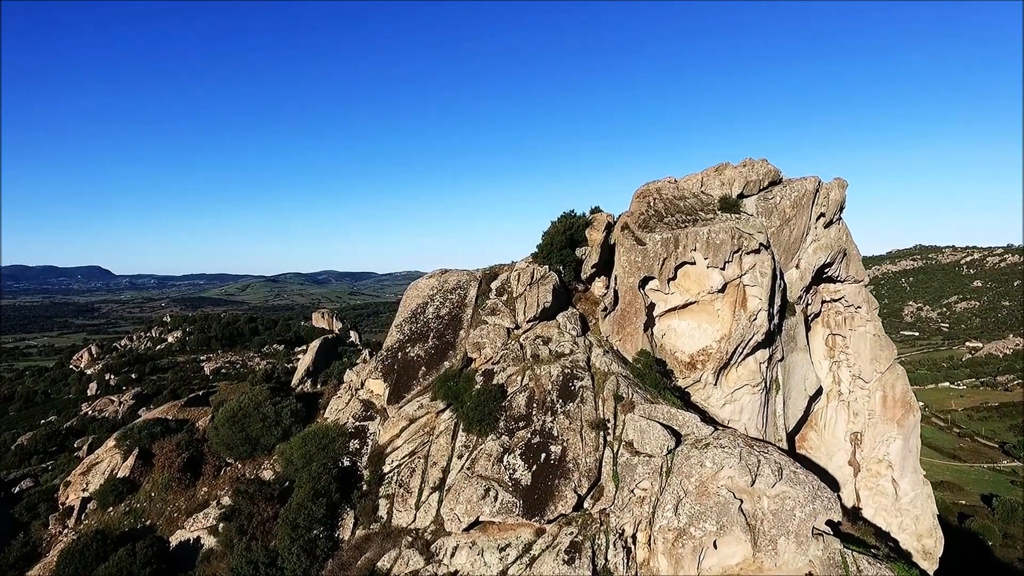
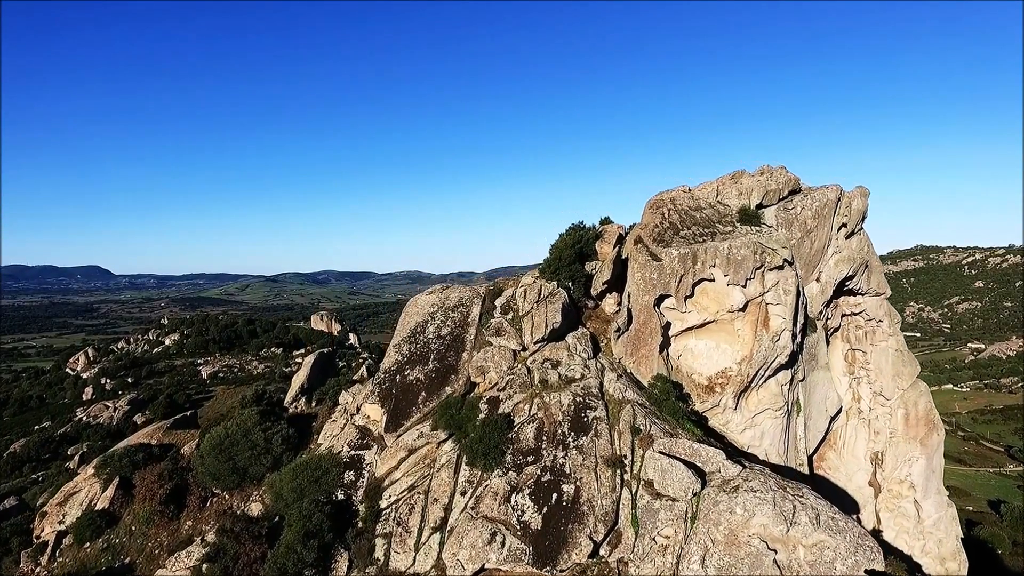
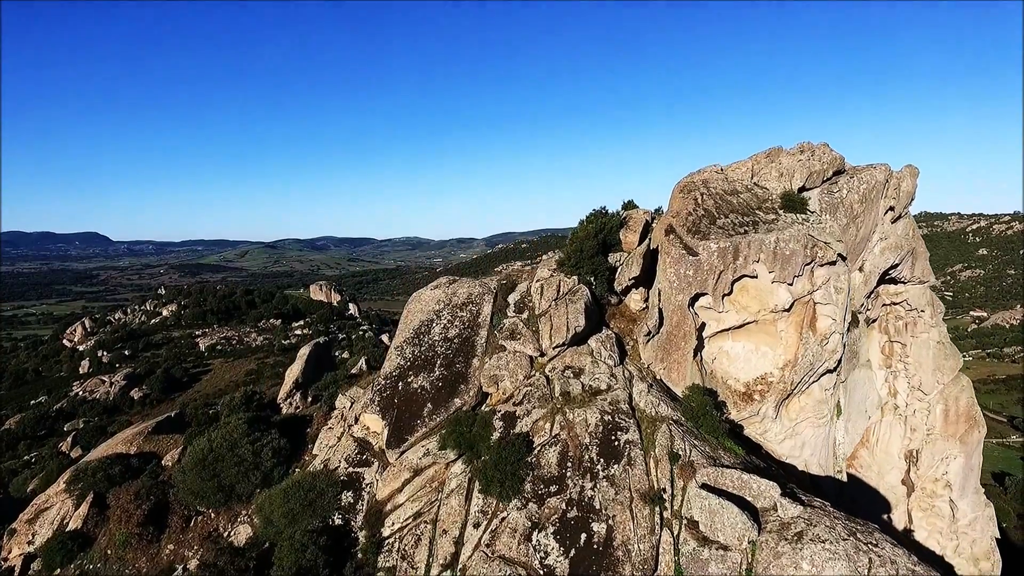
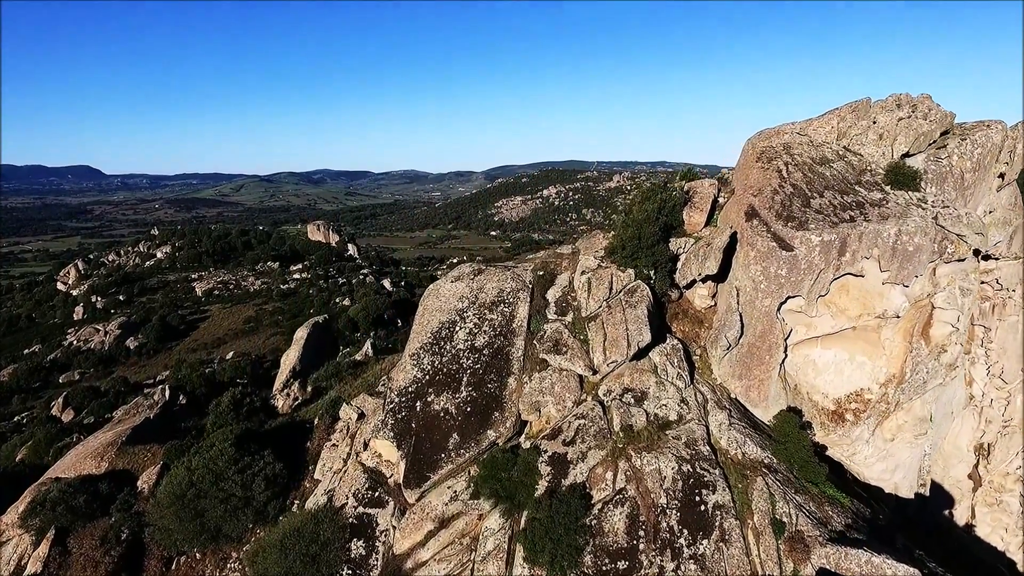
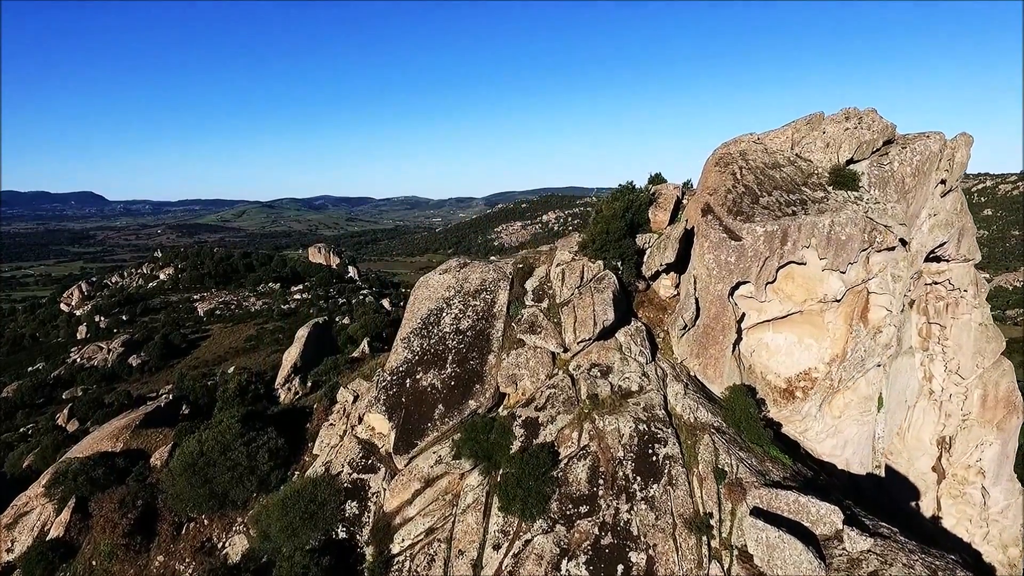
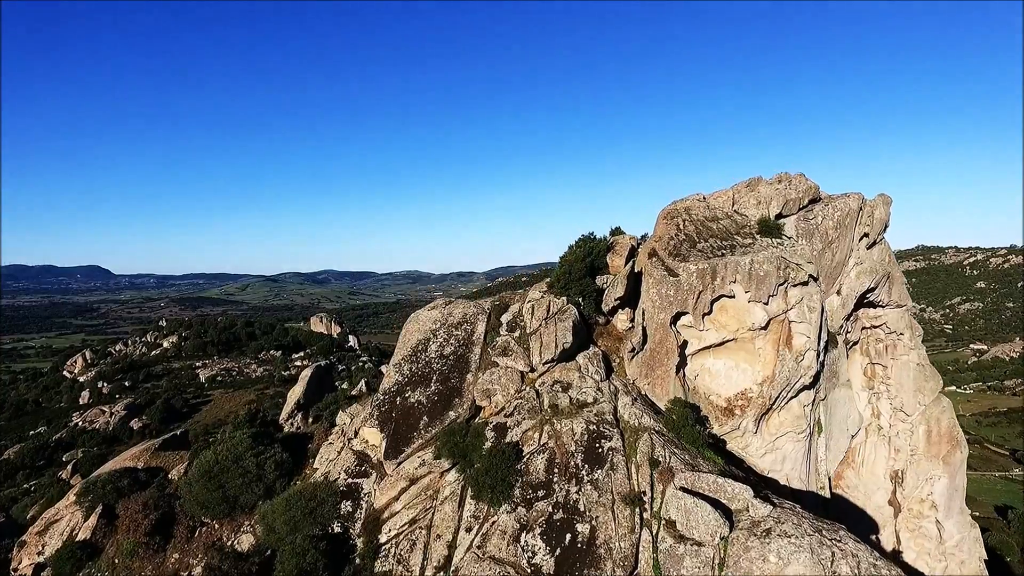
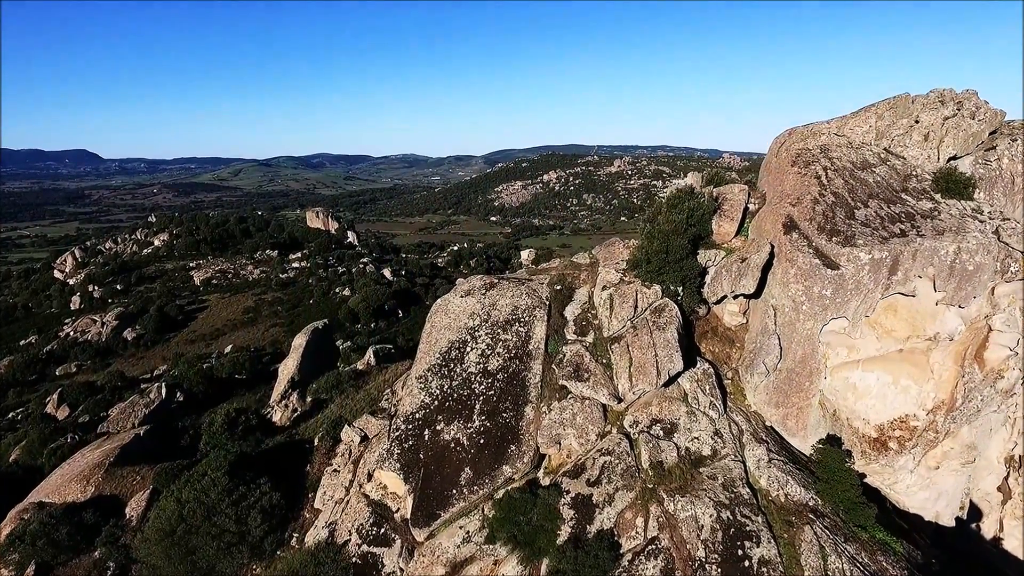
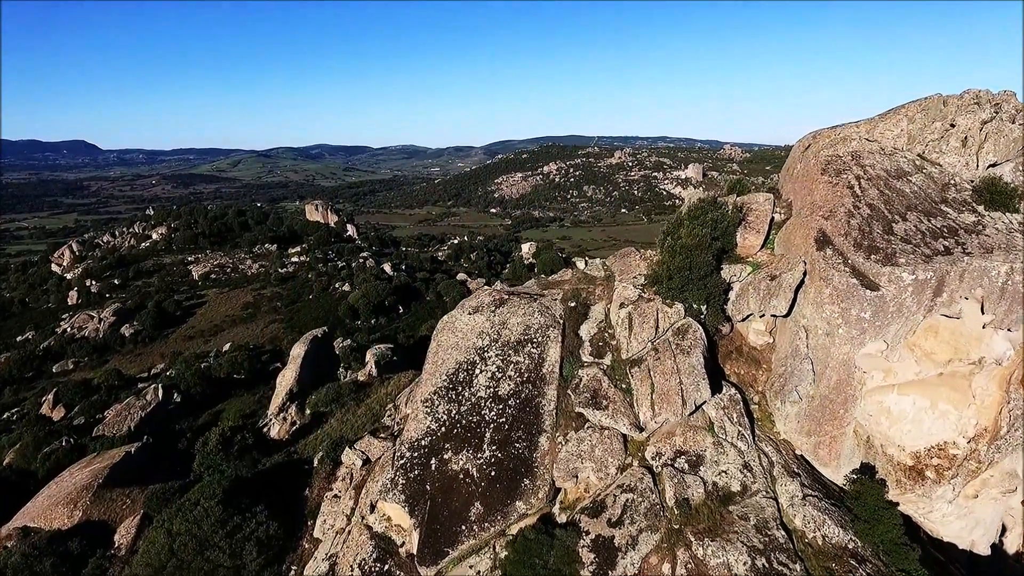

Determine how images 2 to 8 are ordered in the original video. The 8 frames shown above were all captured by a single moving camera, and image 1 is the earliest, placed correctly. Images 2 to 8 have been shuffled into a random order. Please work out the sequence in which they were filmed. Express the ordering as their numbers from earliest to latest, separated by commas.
2, 6, 3, 5, 4, 7, 8
